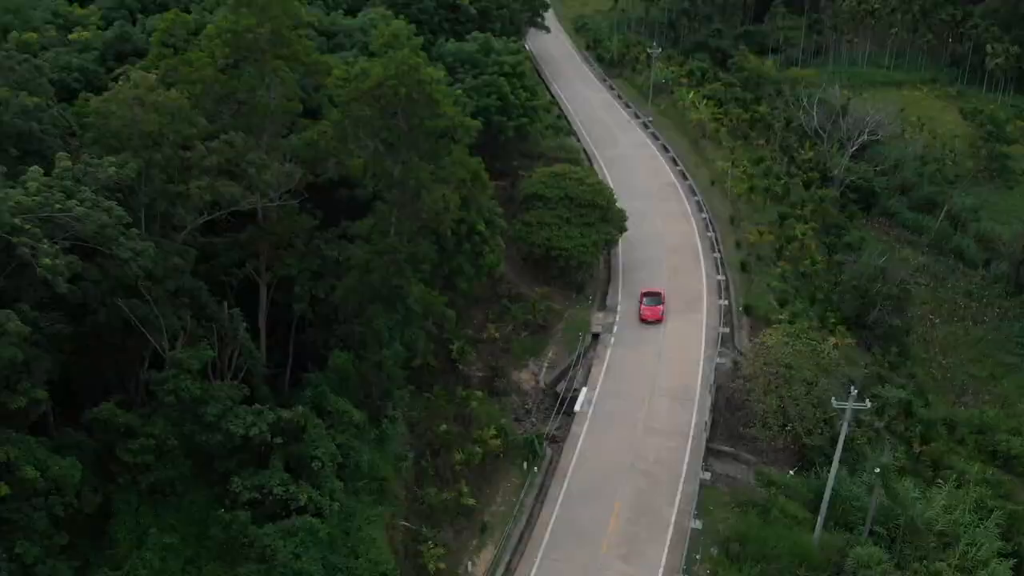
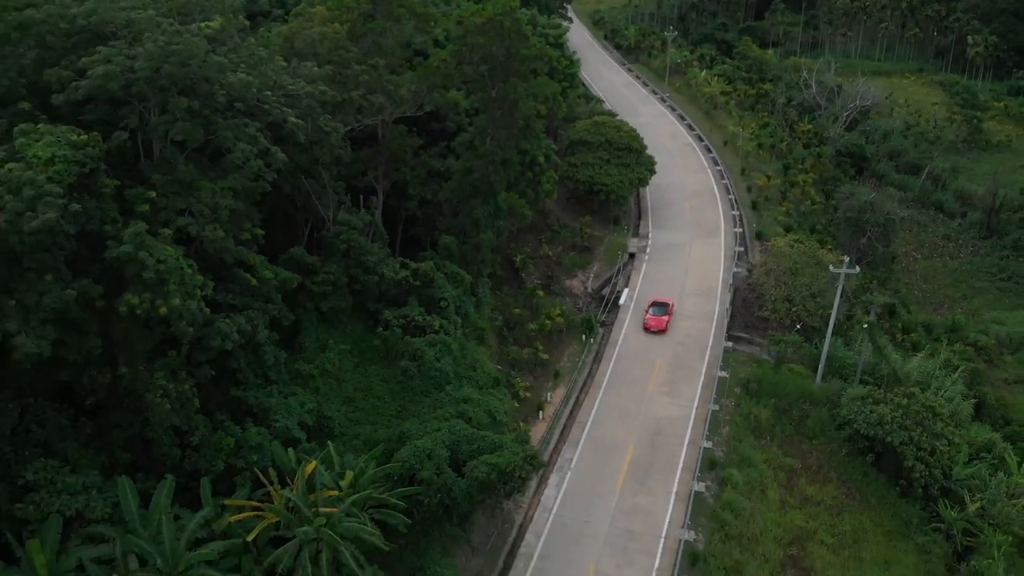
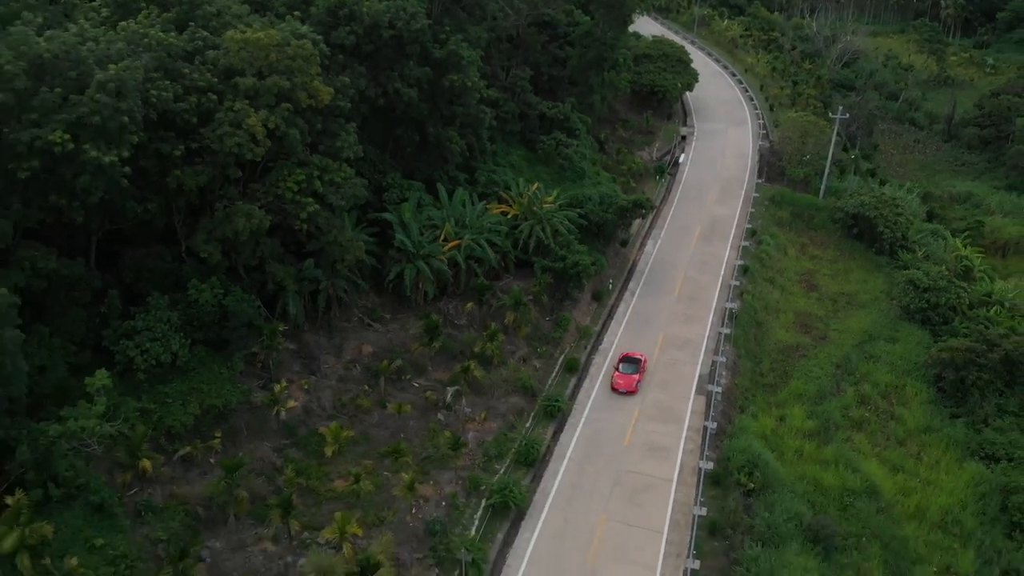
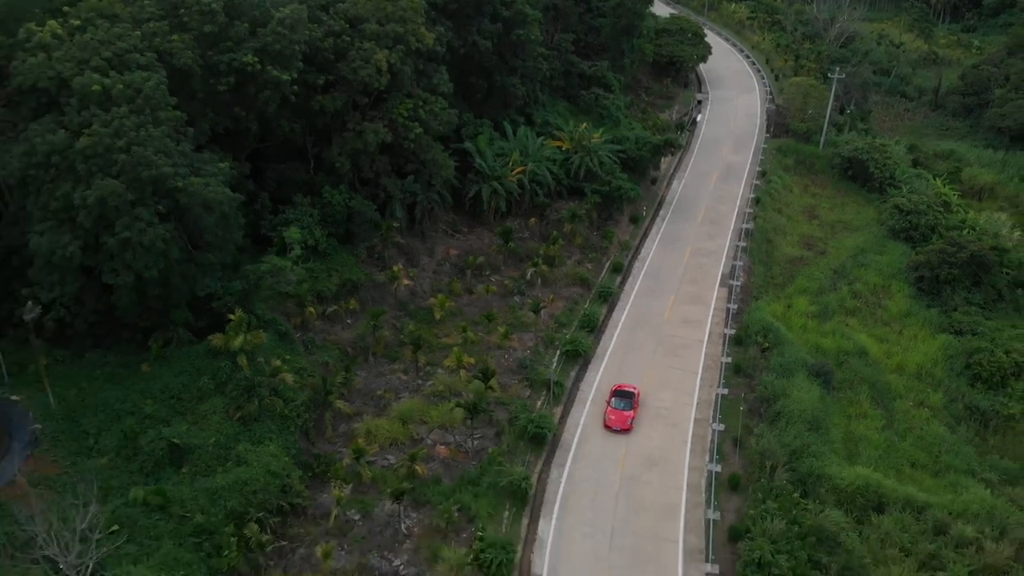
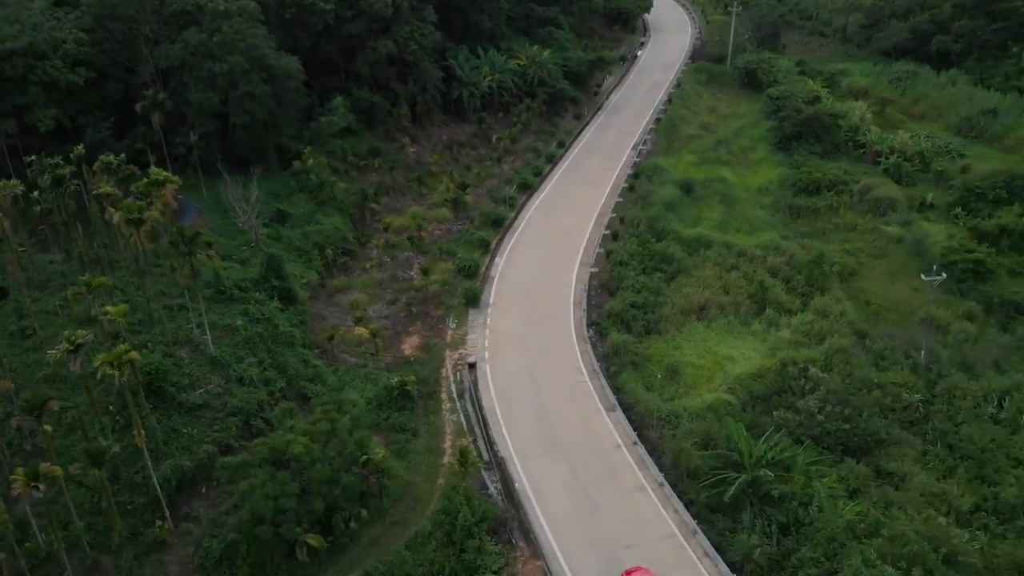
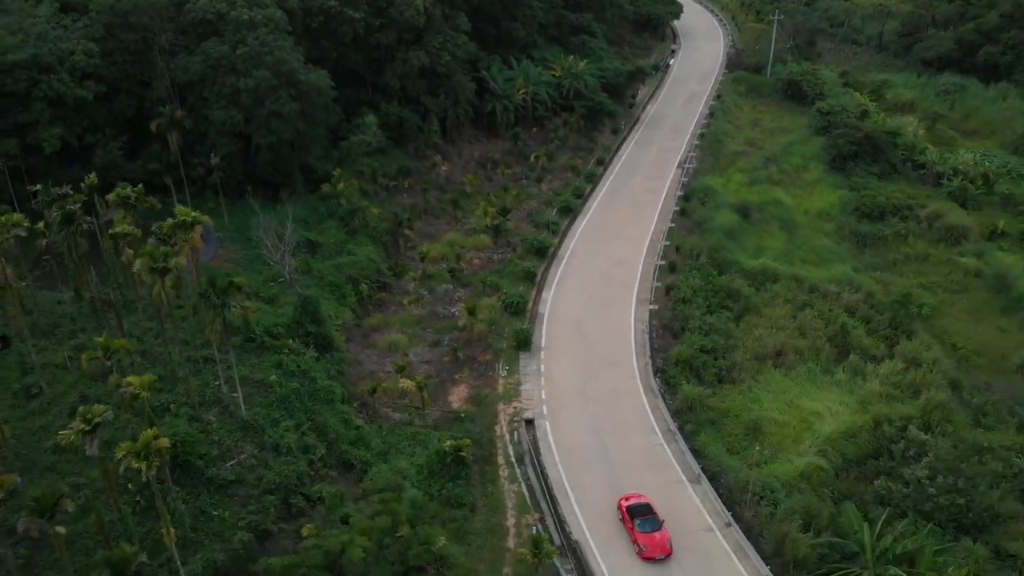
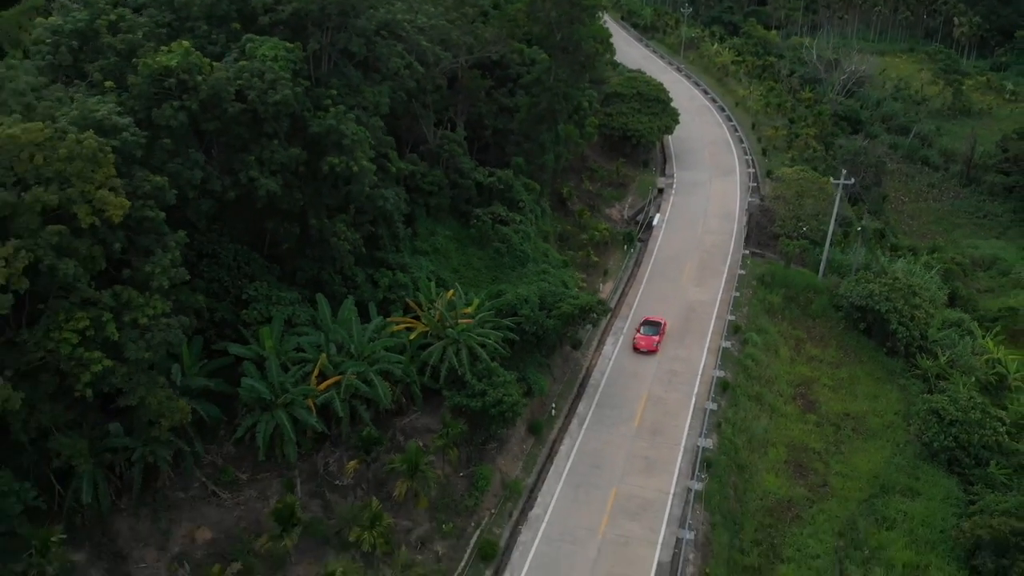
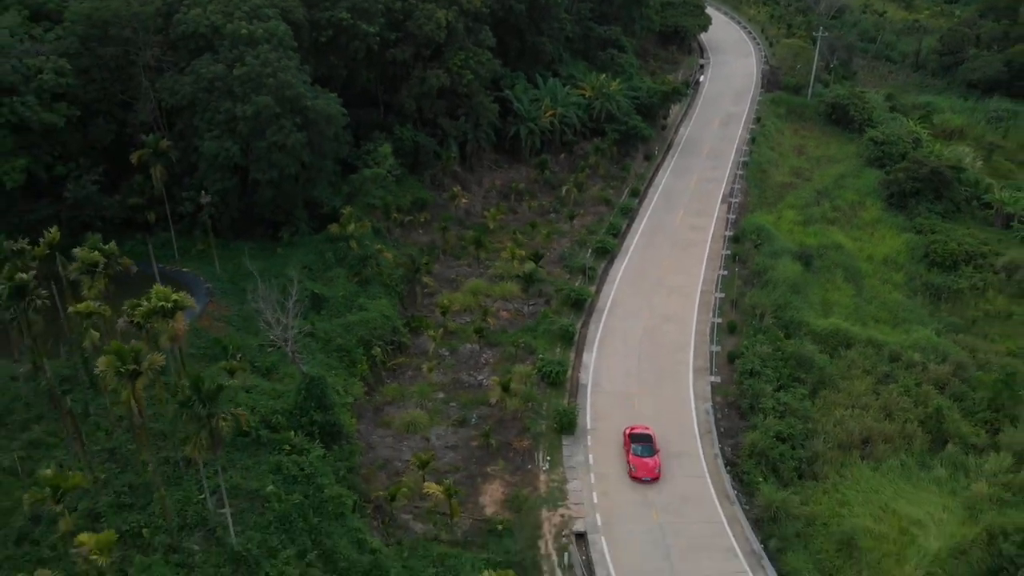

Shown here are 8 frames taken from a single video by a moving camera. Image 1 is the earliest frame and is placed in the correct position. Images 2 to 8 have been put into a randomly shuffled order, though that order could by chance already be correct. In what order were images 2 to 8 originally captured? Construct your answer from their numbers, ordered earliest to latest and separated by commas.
2, 7, 3, 4, 8, 6, 5
